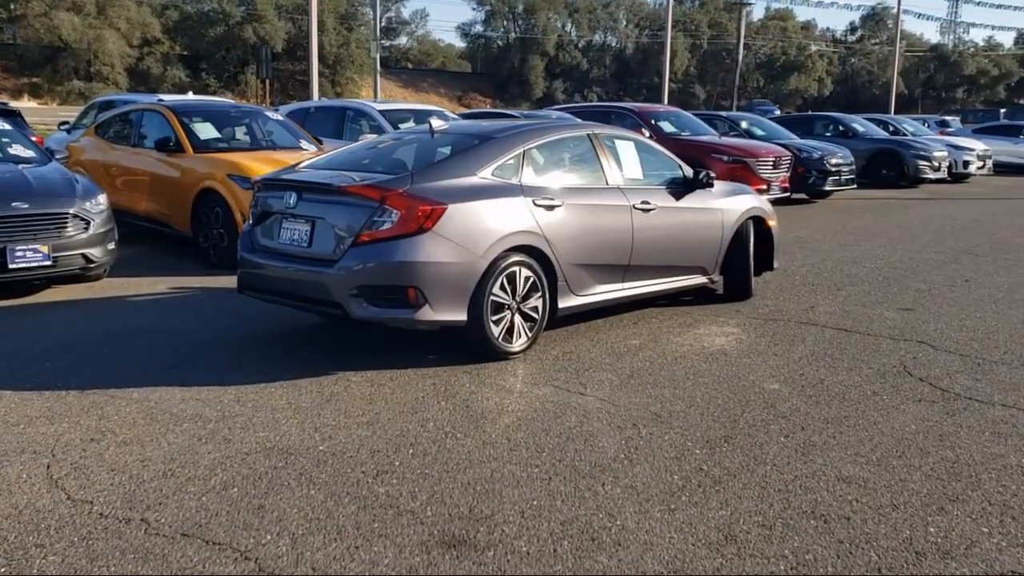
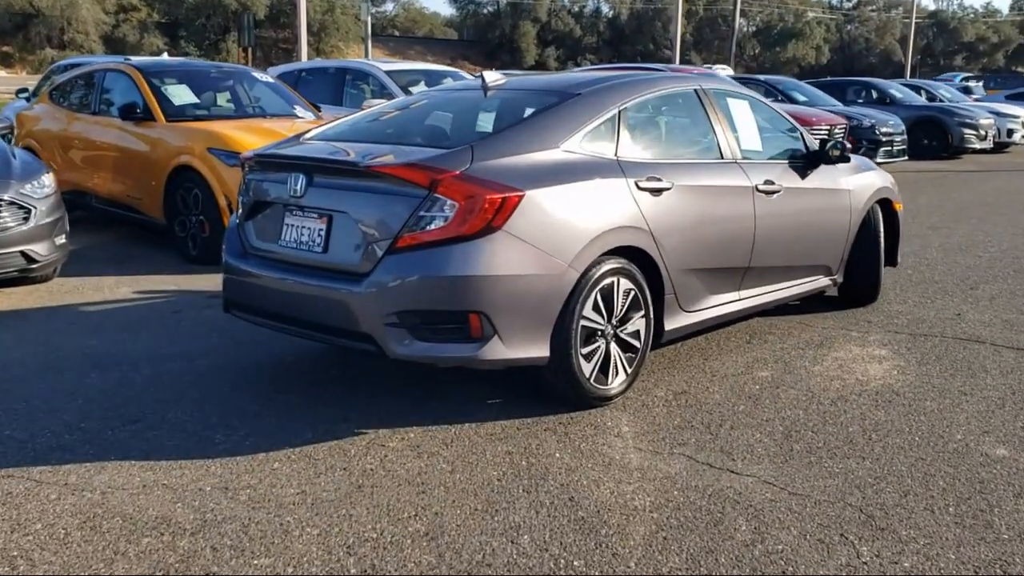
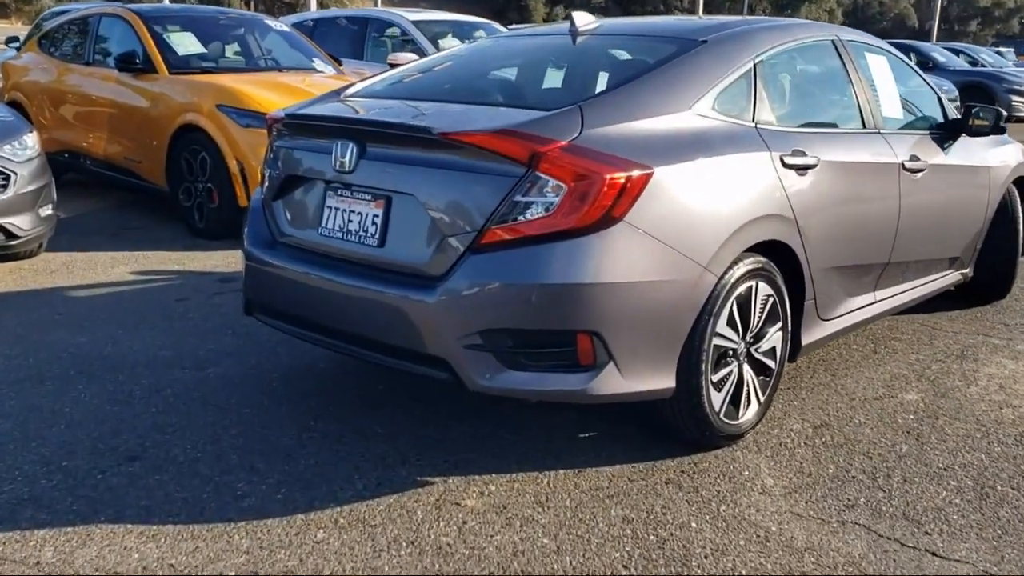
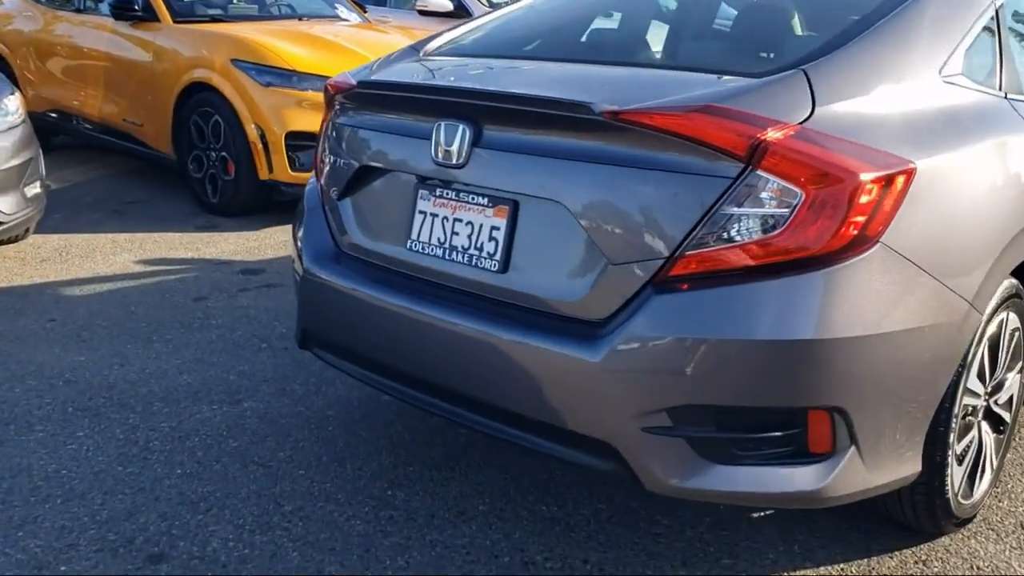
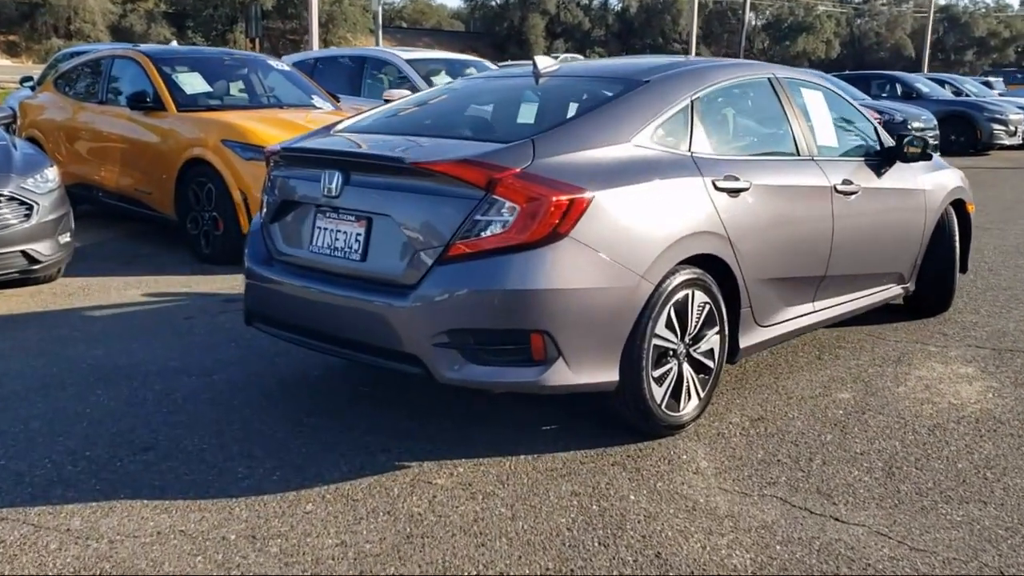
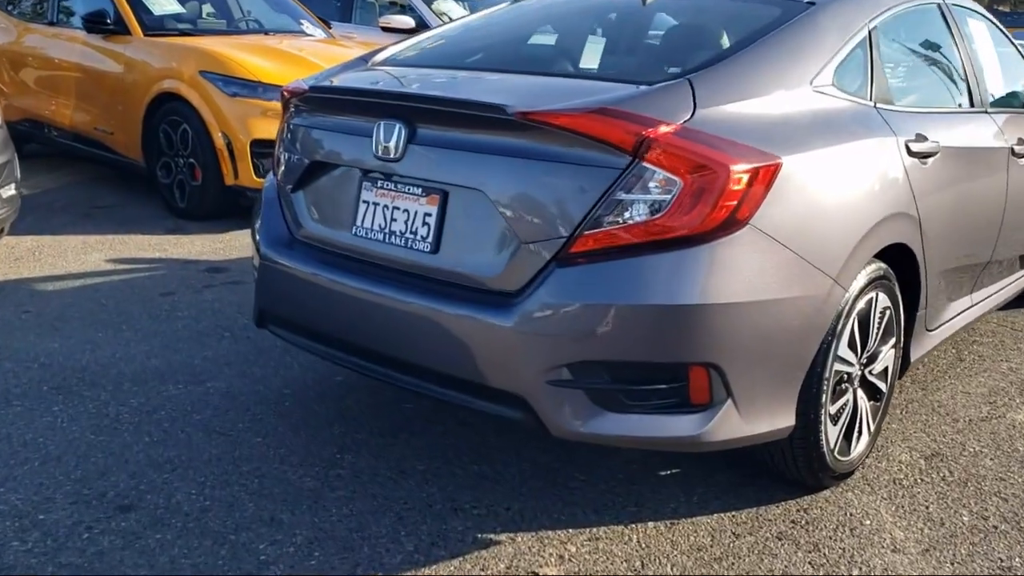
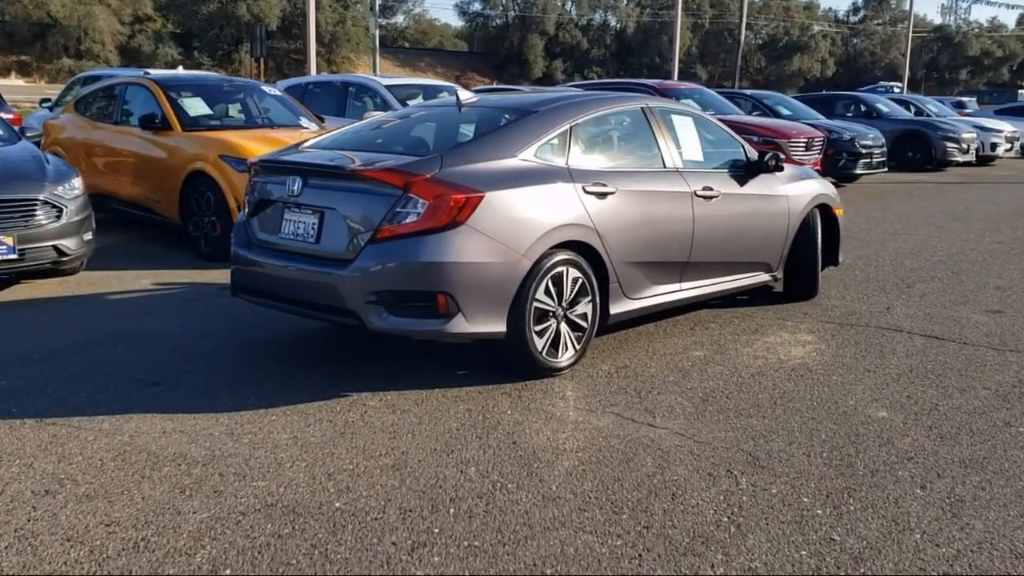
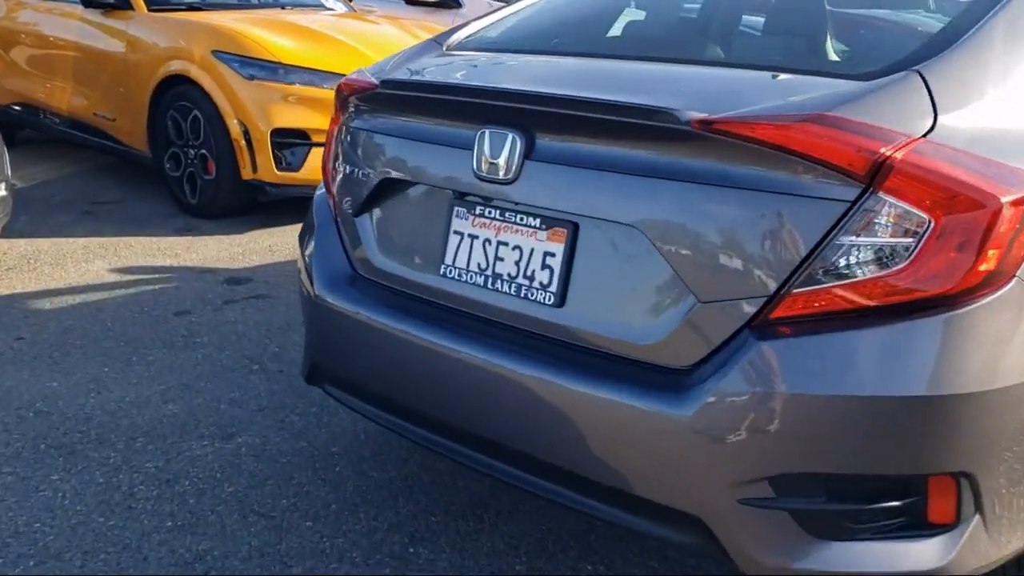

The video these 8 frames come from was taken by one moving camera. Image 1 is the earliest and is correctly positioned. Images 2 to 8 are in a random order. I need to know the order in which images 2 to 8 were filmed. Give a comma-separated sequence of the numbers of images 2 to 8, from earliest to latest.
7, 2, 5, 3, 6, 4, 8
